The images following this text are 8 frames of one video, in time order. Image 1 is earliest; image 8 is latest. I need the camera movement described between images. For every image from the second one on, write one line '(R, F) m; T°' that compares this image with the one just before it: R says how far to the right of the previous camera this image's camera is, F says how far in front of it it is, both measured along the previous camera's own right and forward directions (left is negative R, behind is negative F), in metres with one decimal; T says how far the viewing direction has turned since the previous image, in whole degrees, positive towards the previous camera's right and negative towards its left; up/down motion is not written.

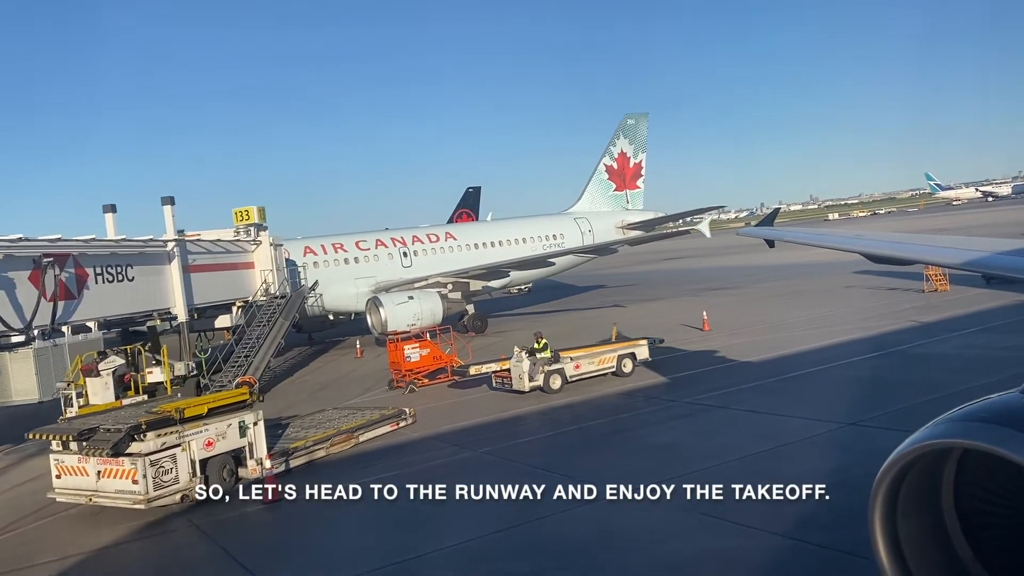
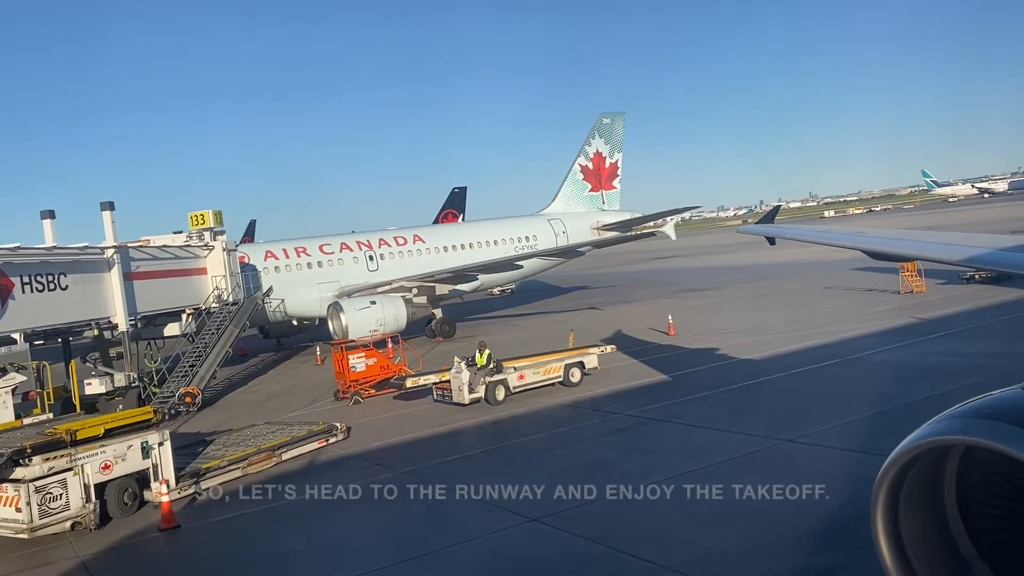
(+1.1, +0.6) m; 0°
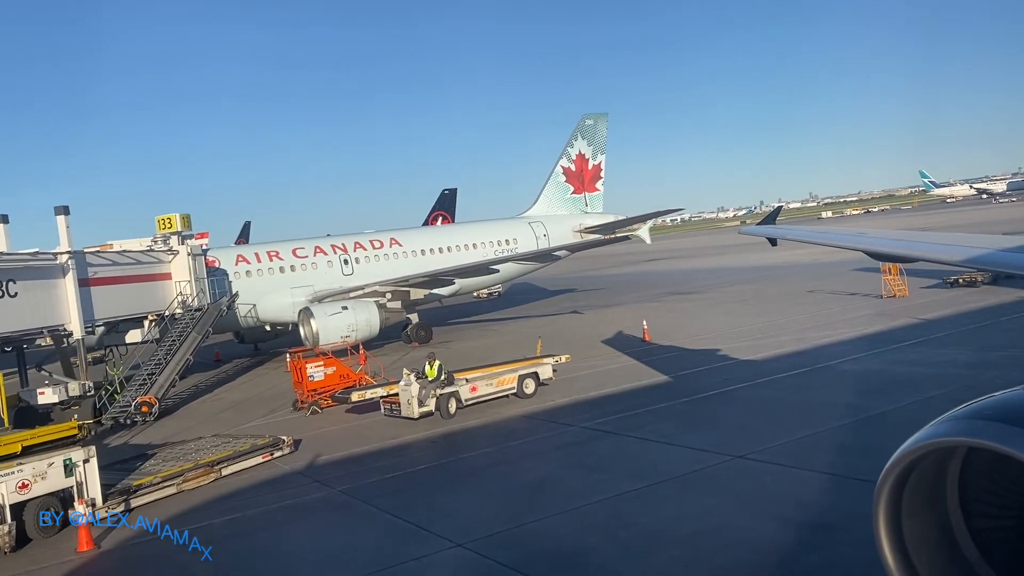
(+0.8, +0.4) m; 0°
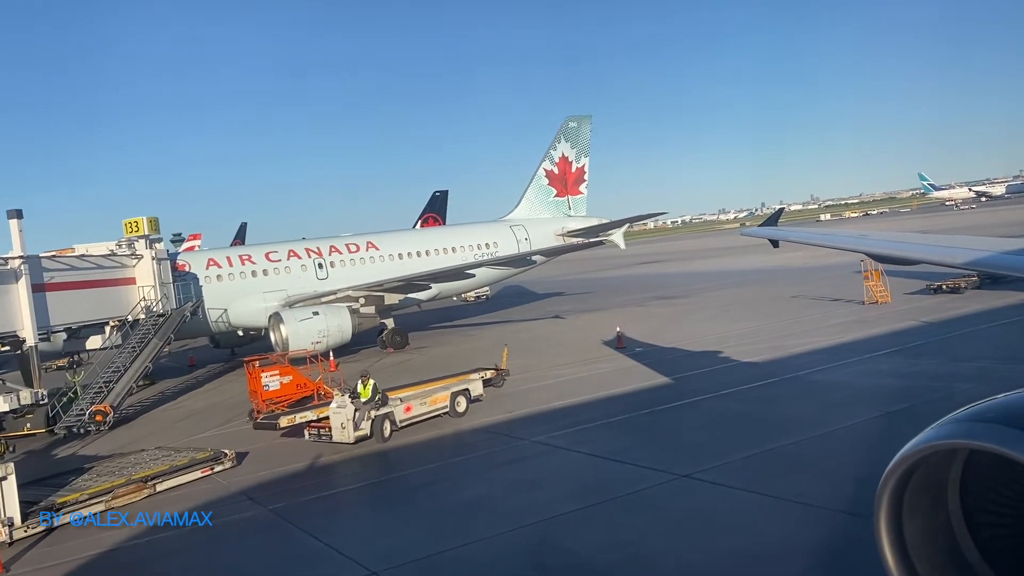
(+0.8, +0.5) m; 0°
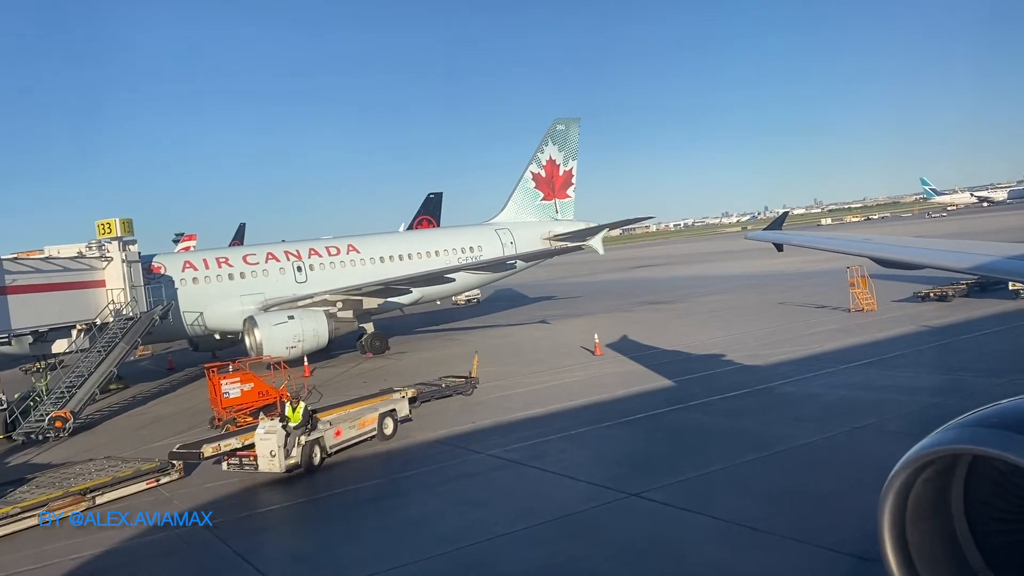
(+0.7, +0.4) m; 0°
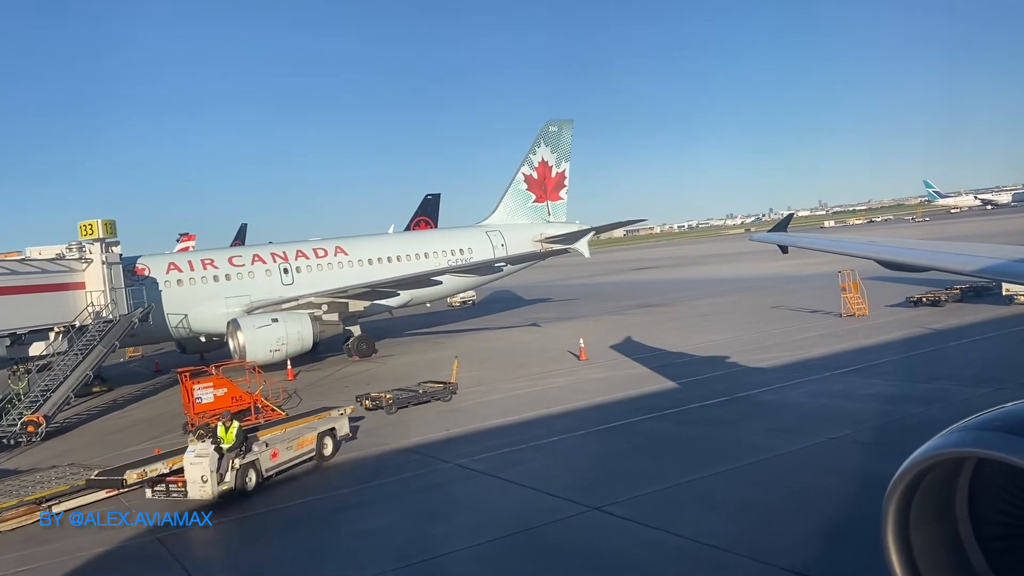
(+0.5, +0.3) m; 0°
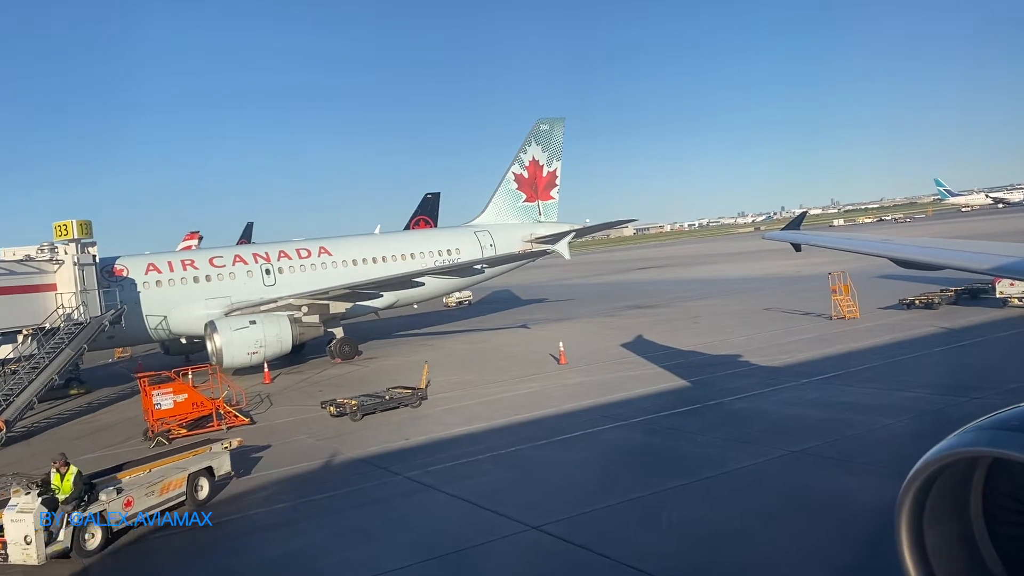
(+0.8, +0.5) m; -1°
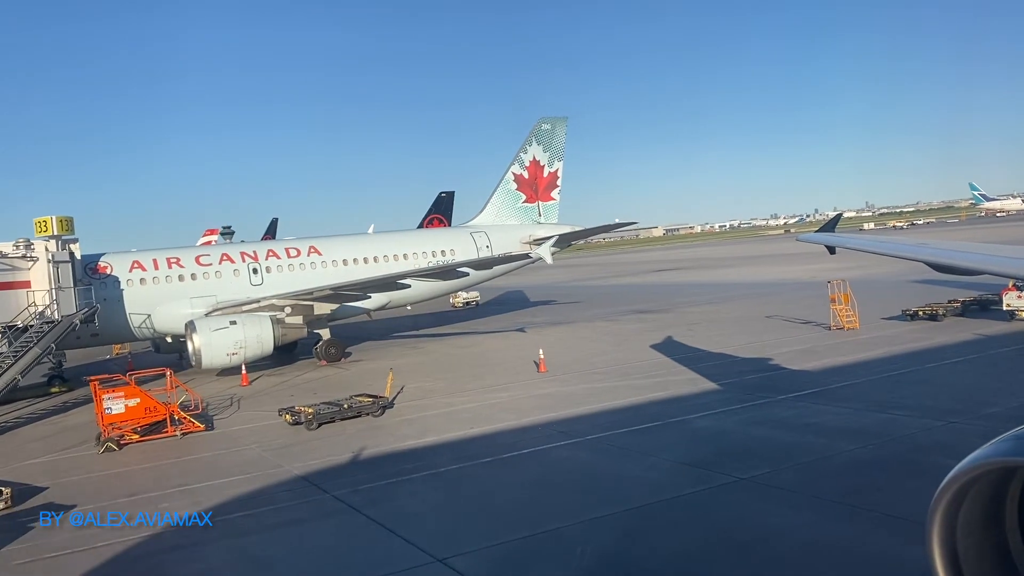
(+1.2, +0.7) m; -2°
